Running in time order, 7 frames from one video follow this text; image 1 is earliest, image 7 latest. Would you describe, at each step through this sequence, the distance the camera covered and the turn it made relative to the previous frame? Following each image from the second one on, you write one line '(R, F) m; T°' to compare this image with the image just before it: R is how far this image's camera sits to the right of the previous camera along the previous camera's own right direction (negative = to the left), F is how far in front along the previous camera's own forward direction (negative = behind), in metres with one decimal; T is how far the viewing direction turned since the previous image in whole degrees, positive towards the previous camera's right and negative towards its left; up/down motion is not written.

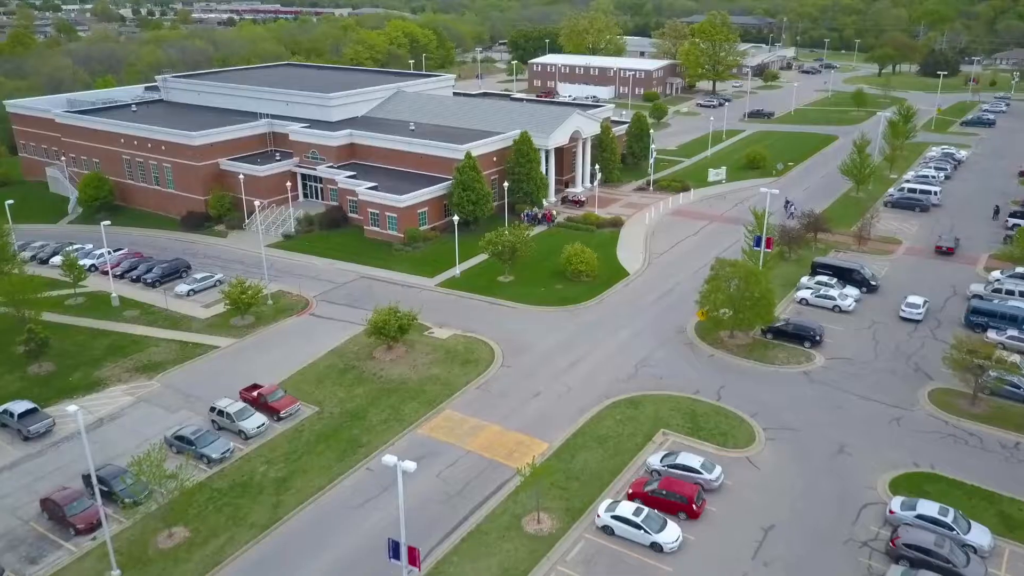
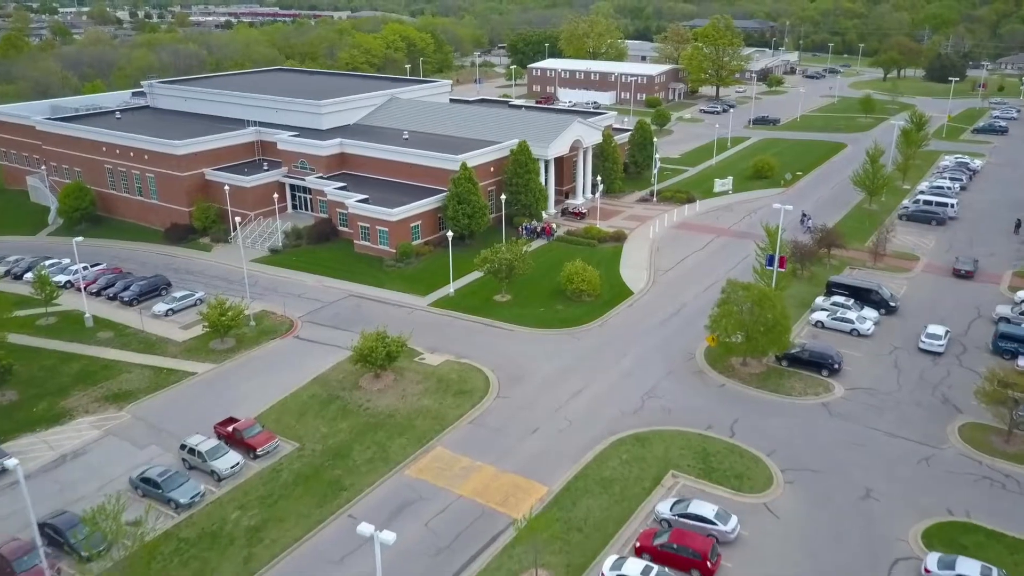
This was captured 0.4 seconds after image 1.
(+0.1, +2.5) m; 0°
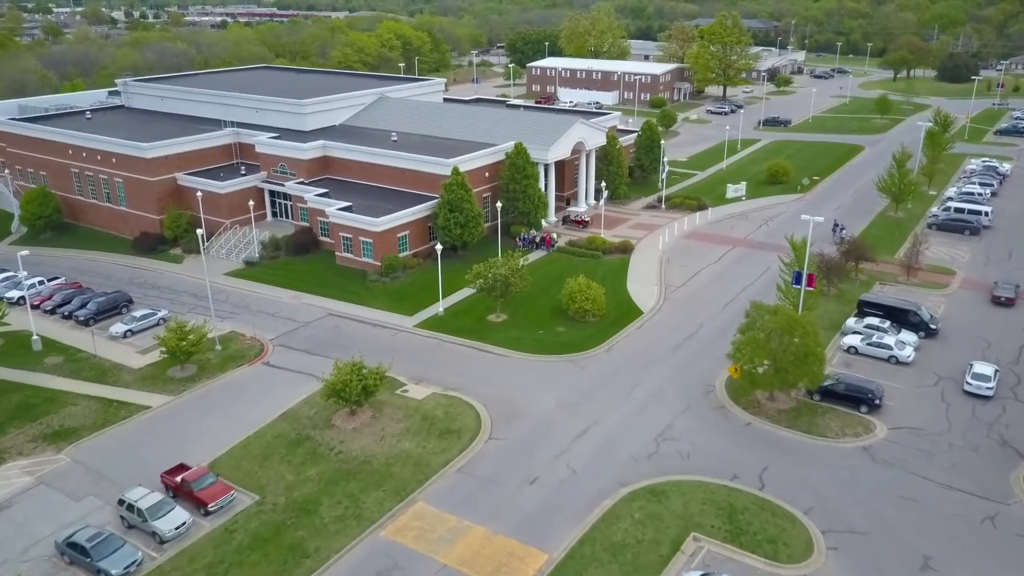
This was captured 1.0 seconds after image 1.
(+0.2, +4.3) m; 0°
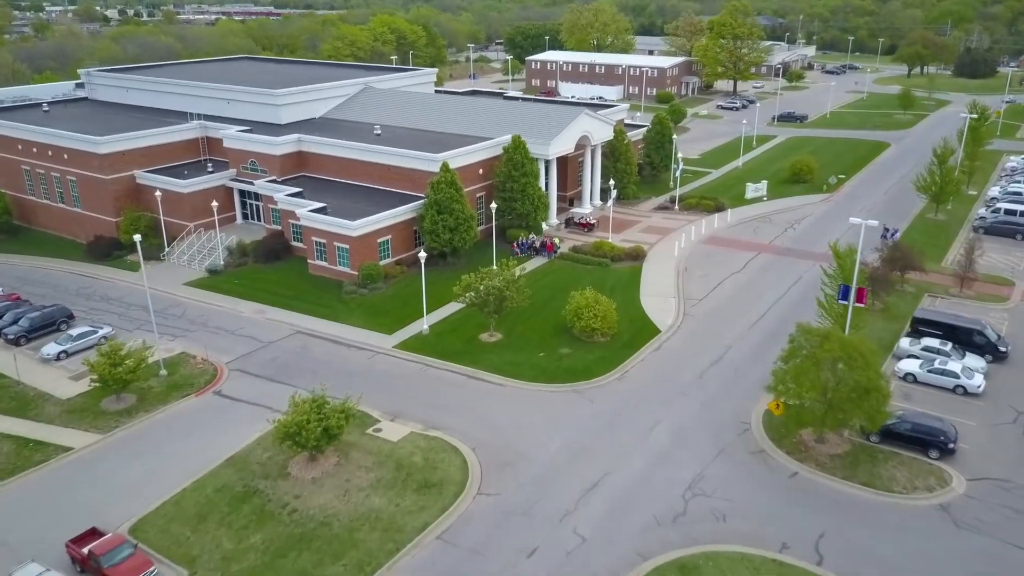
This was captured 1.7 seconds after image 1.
(+0.2, +5.5) m; 0°
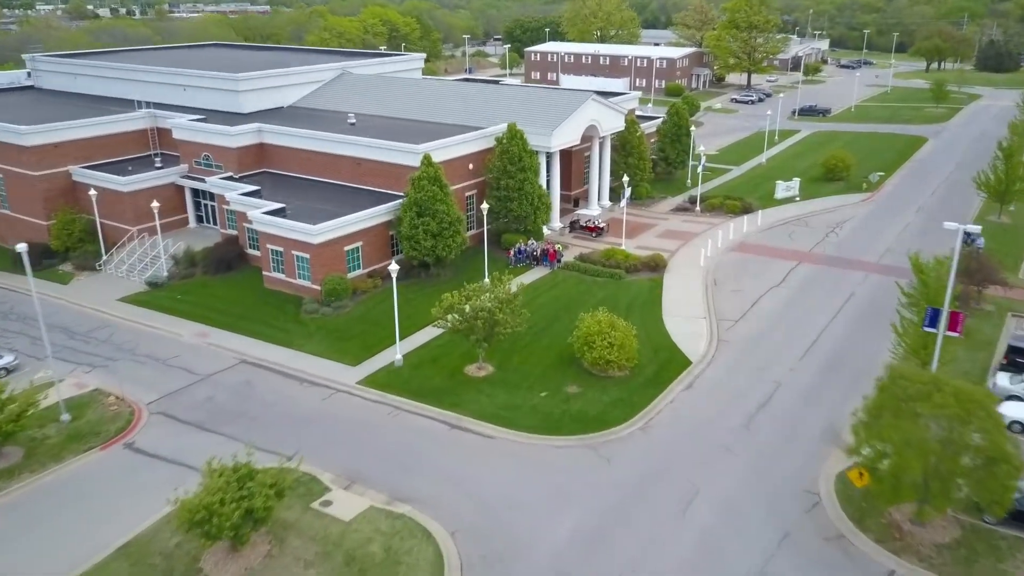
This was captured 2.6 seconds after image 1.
(+0.2, +6.7) m; 0°
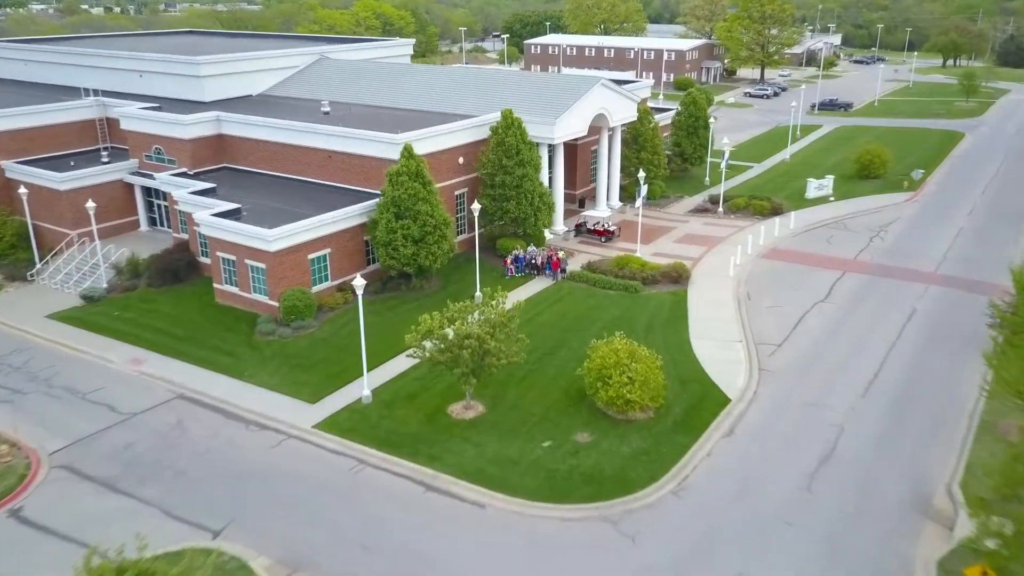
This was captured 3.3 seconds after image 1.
(+0.1, +5.3) m; 0°
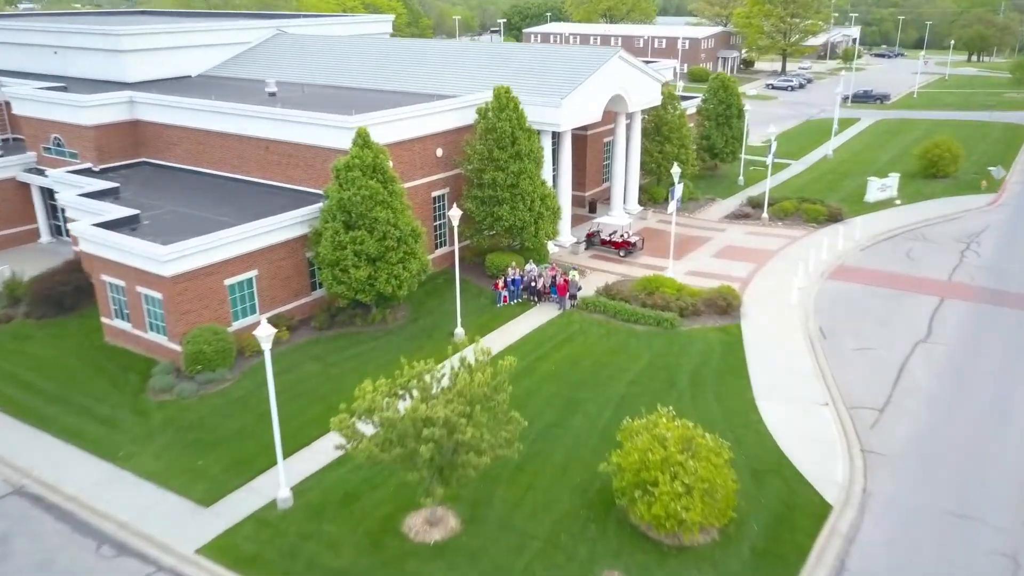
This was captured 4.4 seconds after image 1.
(+0.2, +7.5) m; 0°
